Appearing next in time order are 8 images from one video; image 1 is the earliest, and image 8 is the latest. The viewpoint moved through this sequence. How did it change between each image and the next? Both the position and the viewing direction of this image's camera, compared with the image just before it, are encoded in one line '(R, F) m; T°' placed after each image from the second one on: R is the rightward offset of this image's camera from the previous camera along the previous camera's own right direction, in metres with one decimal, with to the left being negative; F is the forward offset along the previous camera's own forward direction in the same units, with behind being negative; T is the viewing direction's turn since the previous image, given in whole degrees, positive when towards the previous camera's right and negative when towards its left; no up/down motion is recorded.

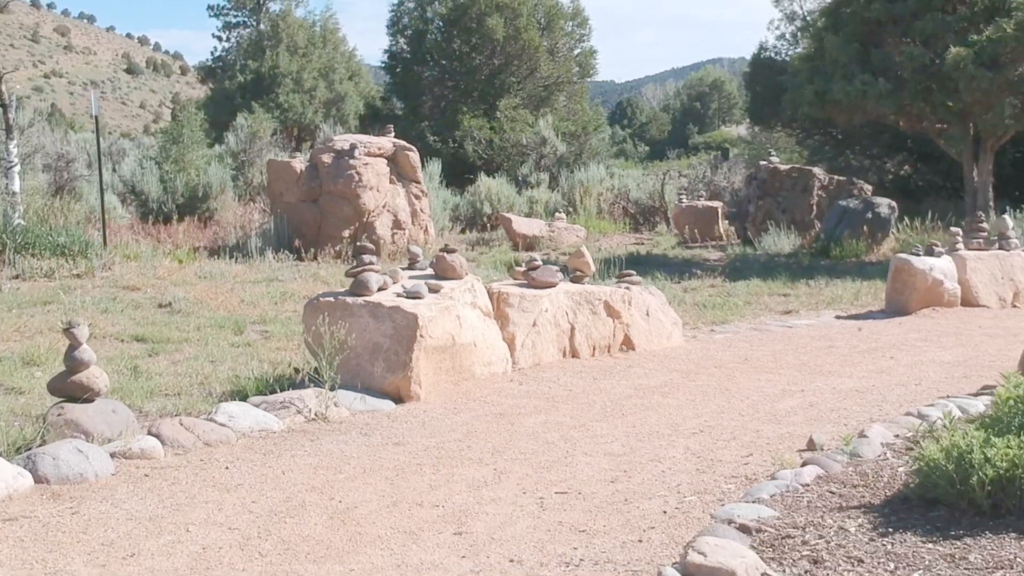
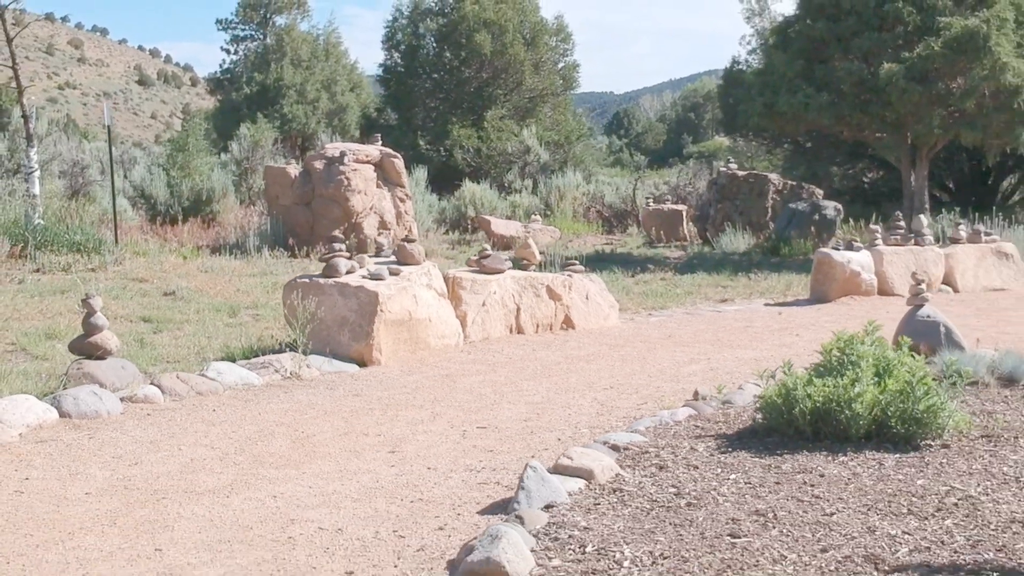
(+0.2, -1.0) m; 0°
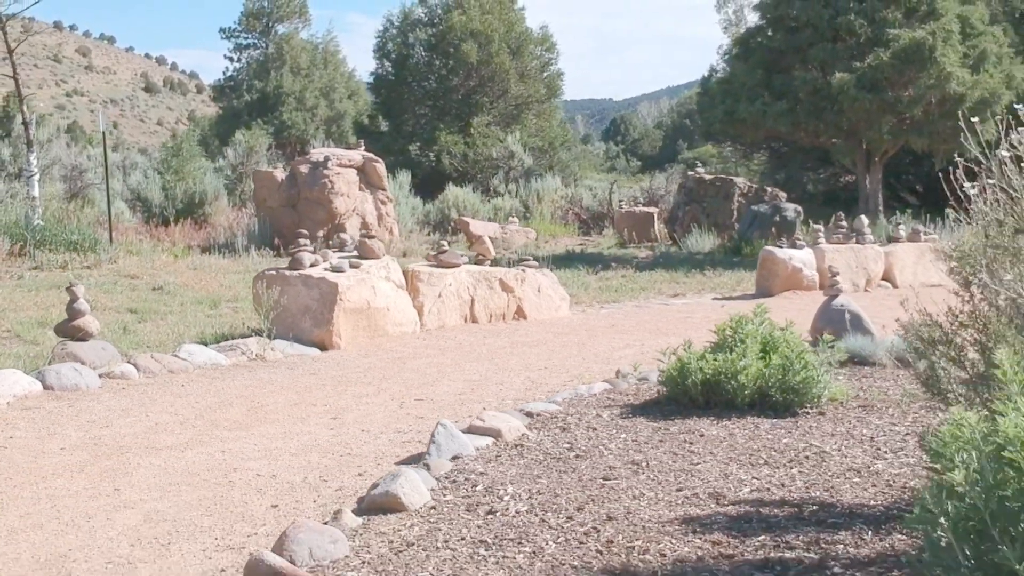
(+0.3, -0.6) m; 0°
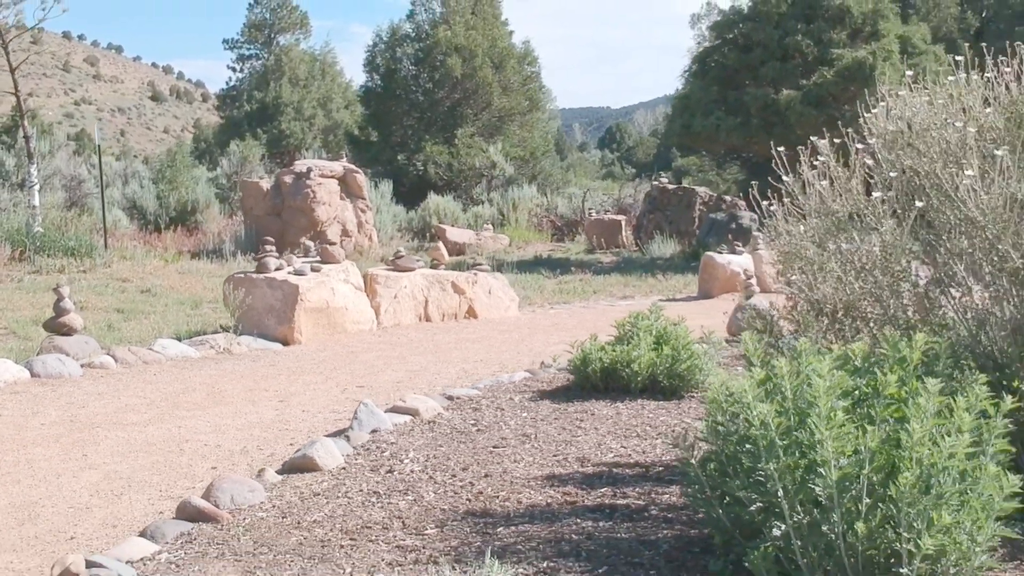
(+0.3, -0.8) m; 0°
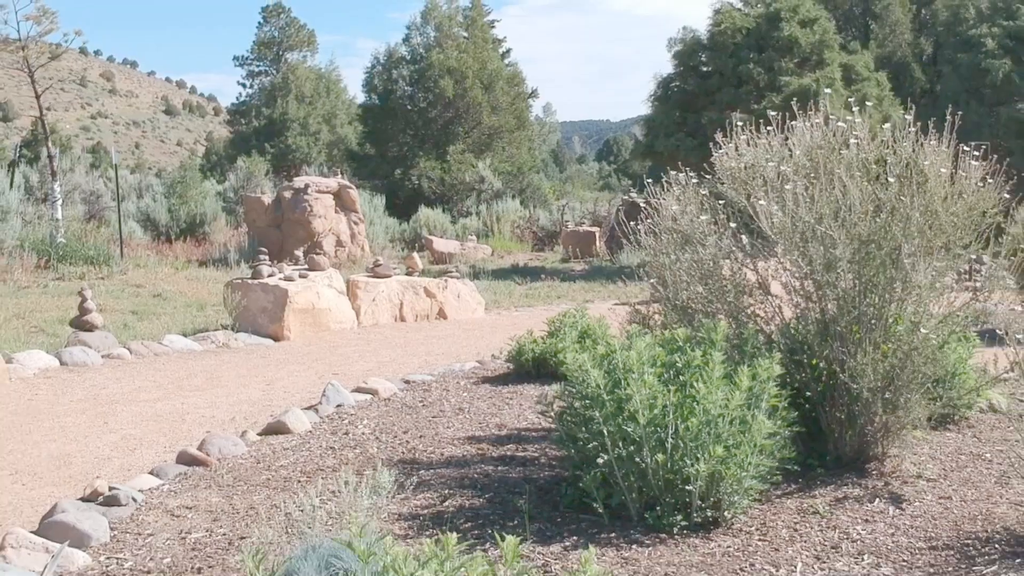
(+0.3, -1.2) m; 0°
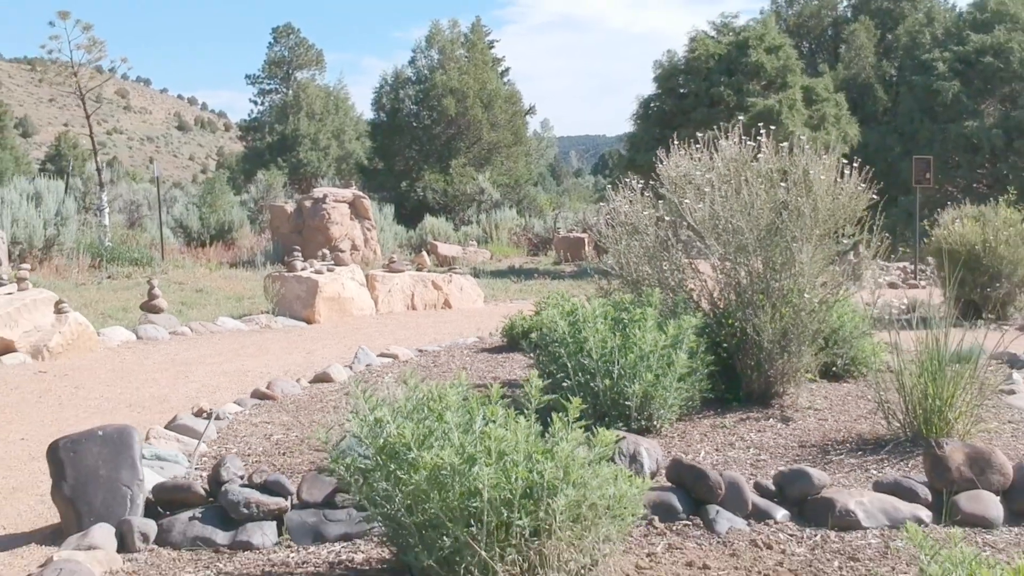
(0.0, -1.7) m; 0°
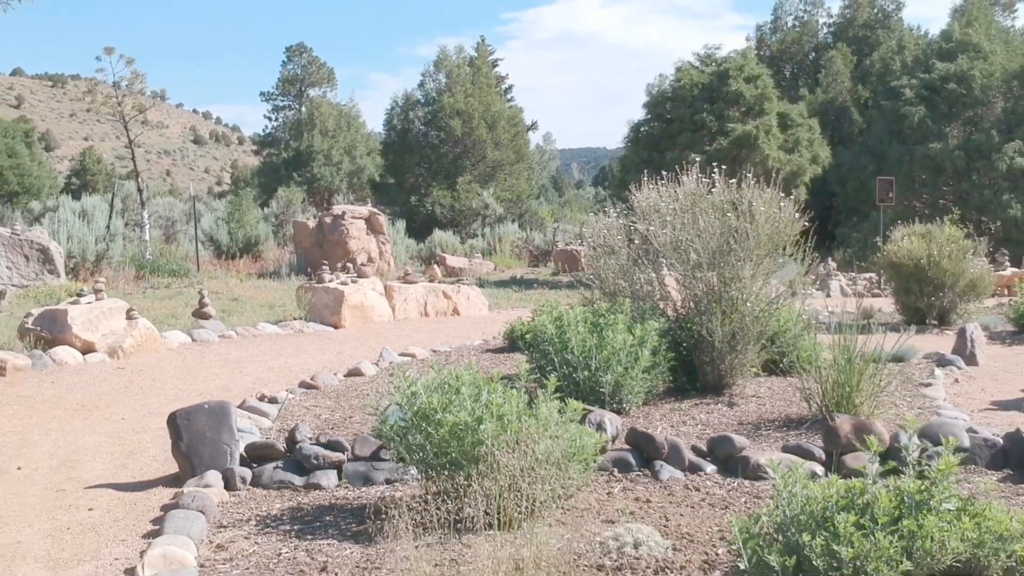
(0.0, -1.5) m; 0°
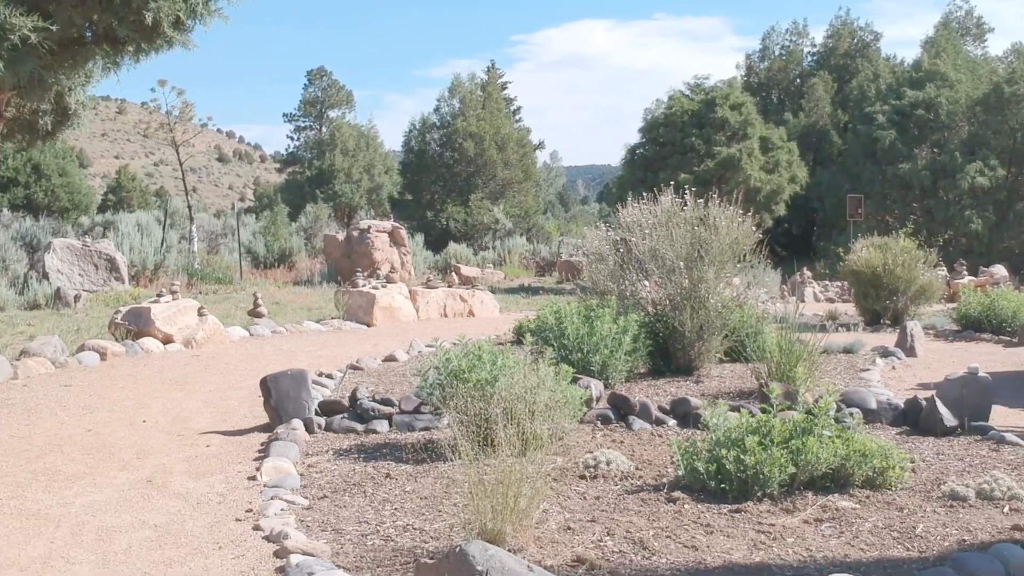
(0.0, -1.9) m; 0°
